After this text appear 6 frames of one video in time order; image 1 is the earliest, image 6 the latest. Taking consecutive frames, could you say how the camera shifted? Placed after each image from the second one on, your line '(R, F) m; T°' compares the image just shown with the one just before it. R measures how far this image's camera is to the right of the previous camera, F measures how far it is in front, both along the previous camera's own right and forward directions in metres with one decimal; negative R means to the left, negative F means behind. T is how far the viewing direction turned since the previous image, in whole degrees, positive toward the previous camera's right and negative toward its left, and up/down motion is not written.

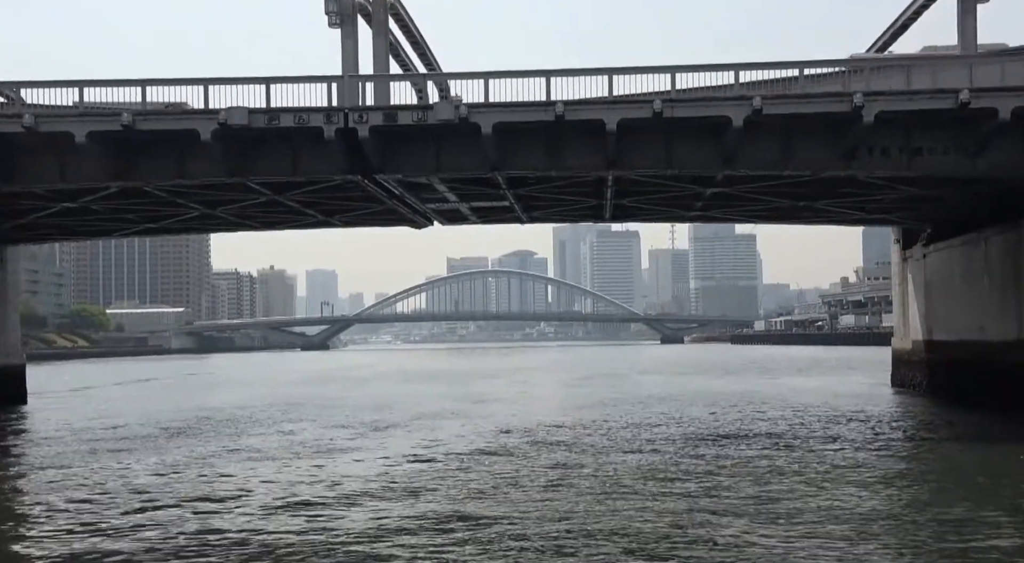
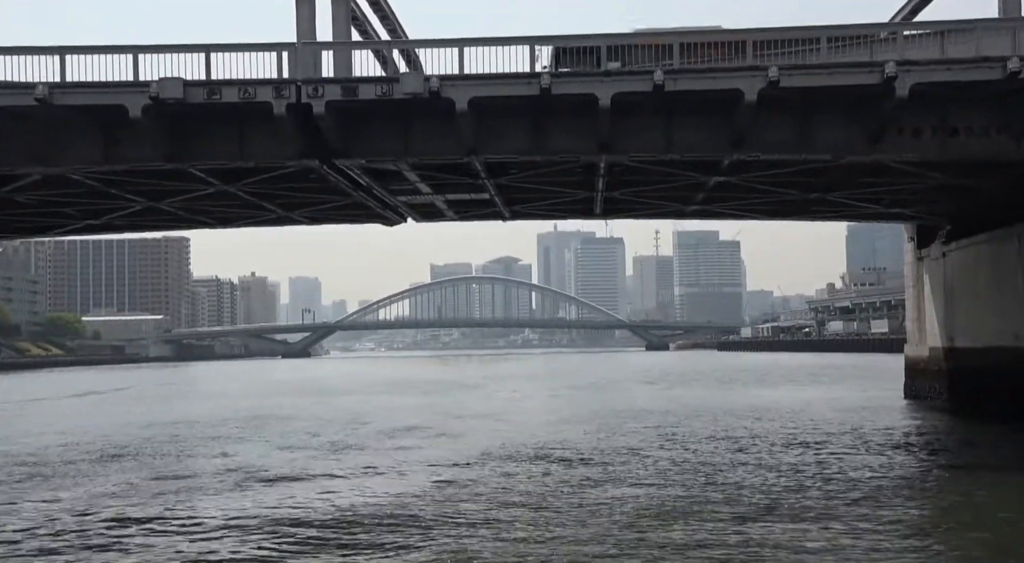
(+0.1, +3.7) m; +1°
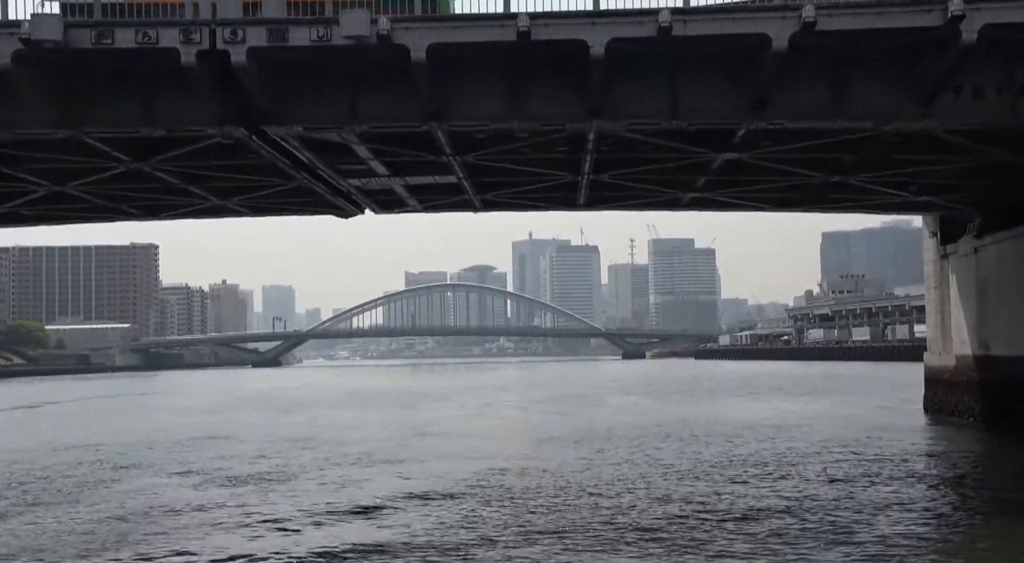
(+0.1, +4.8) m; +2°
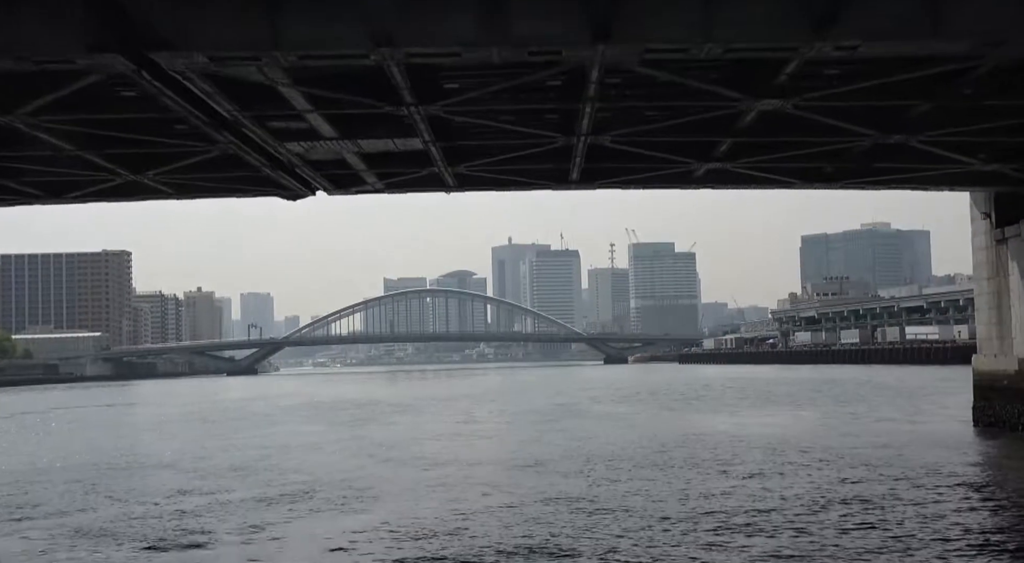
(0.0, +5.4) m; +1°
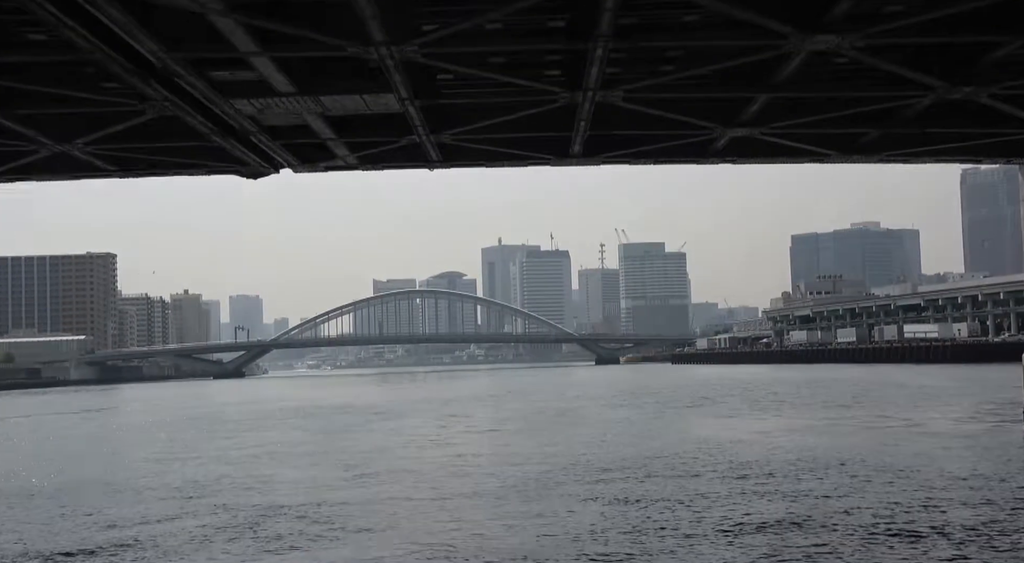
(-0.1, +3.6) m; +1°
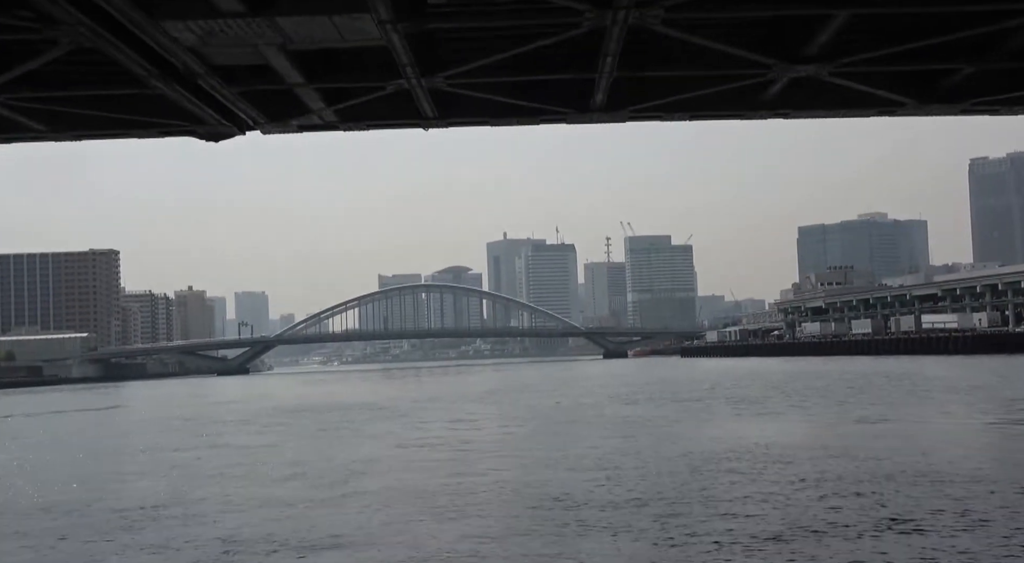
(-0.1, +4.0) m; 0°
